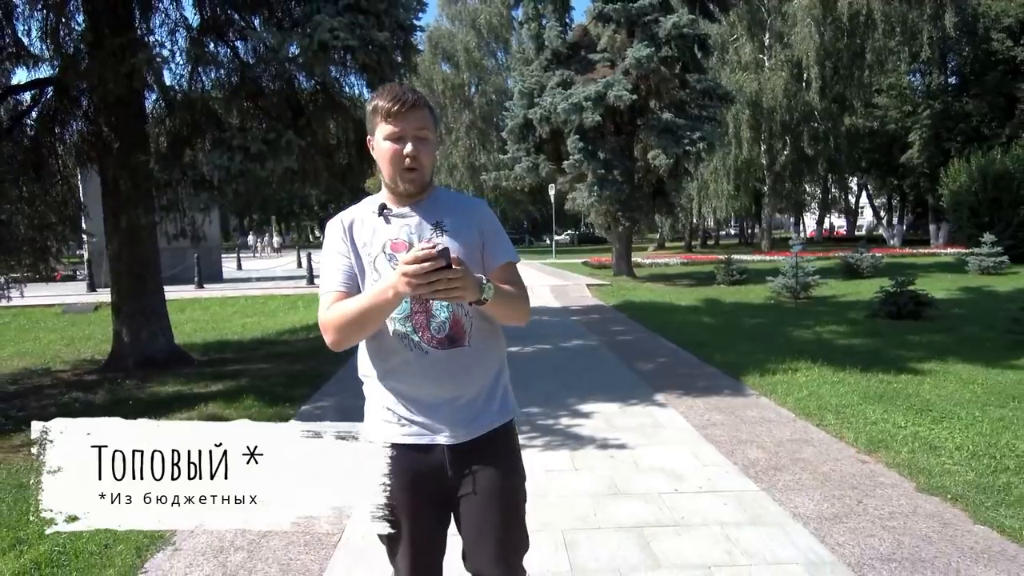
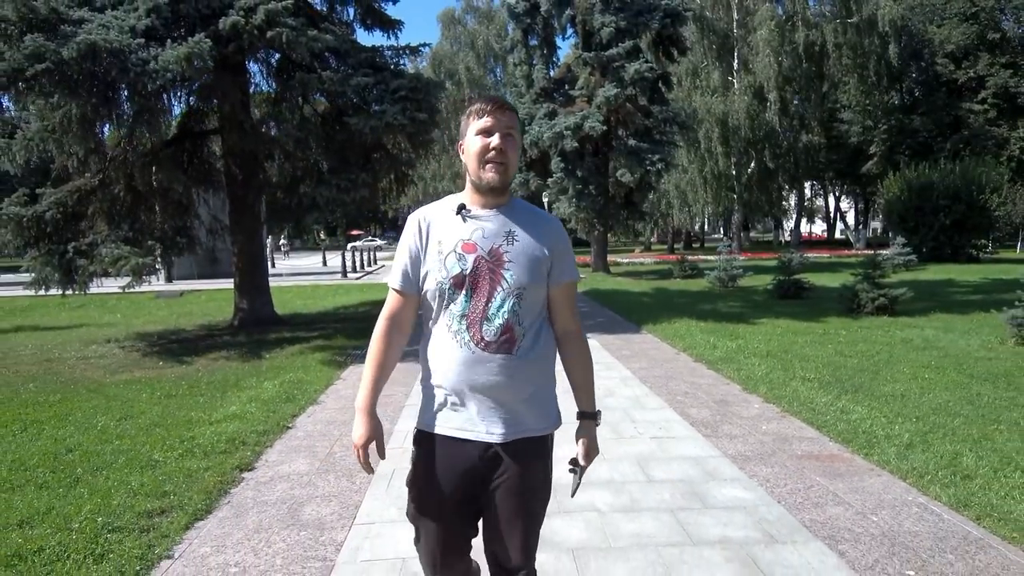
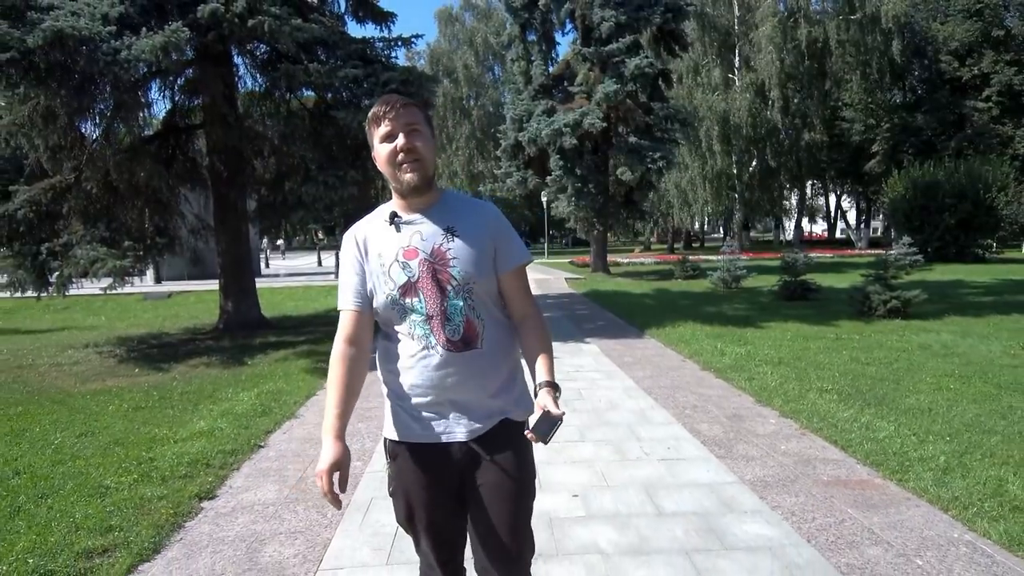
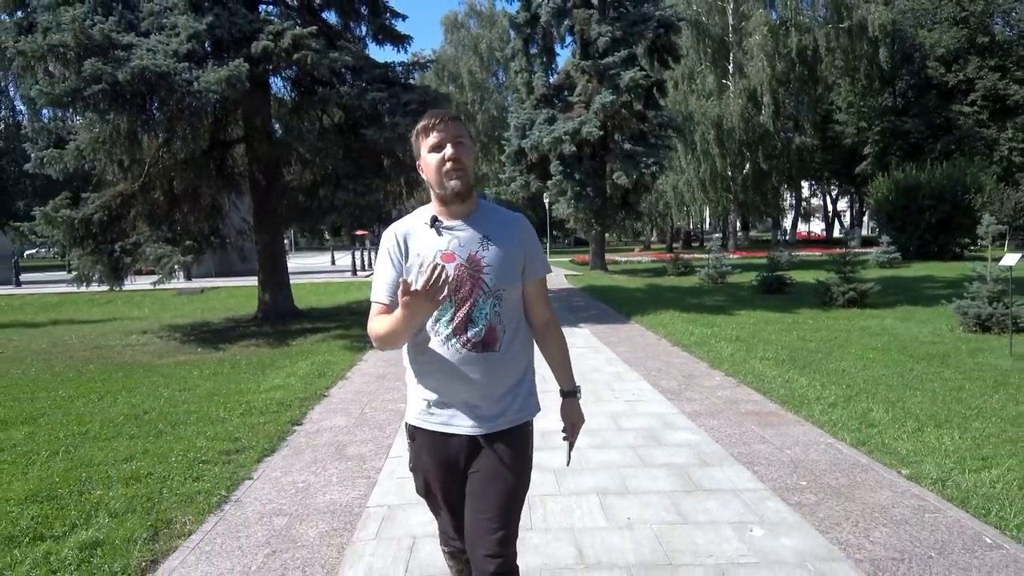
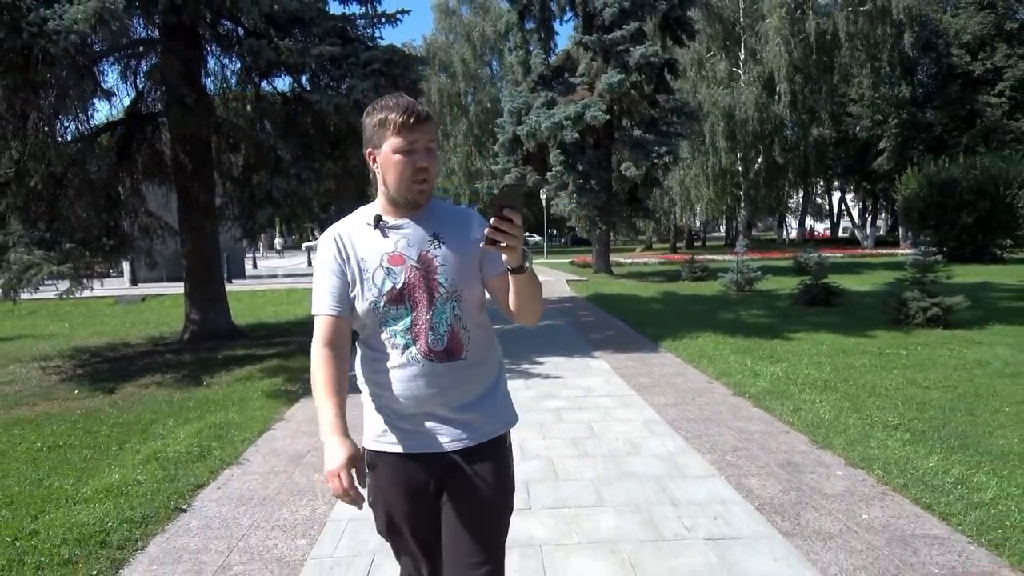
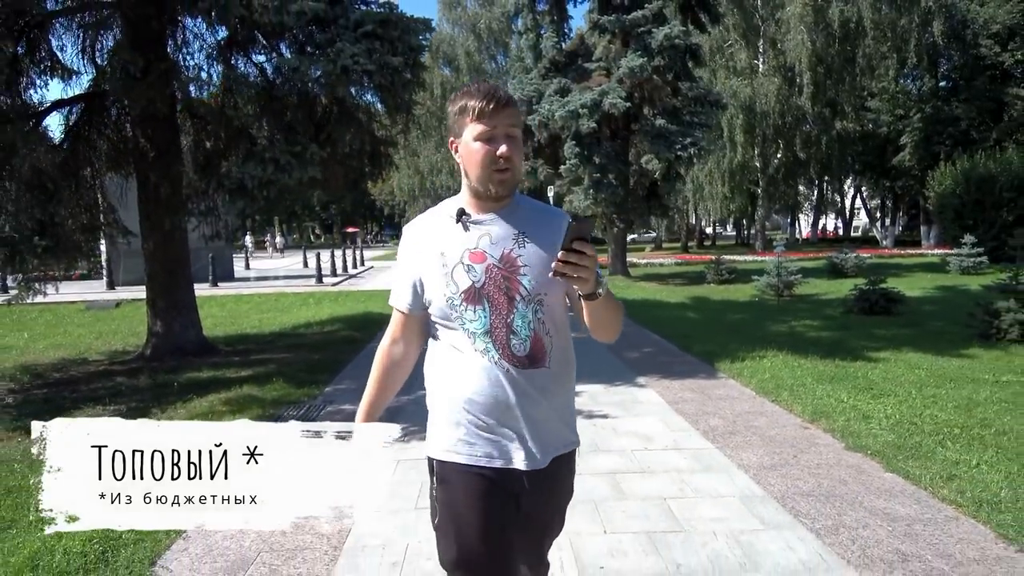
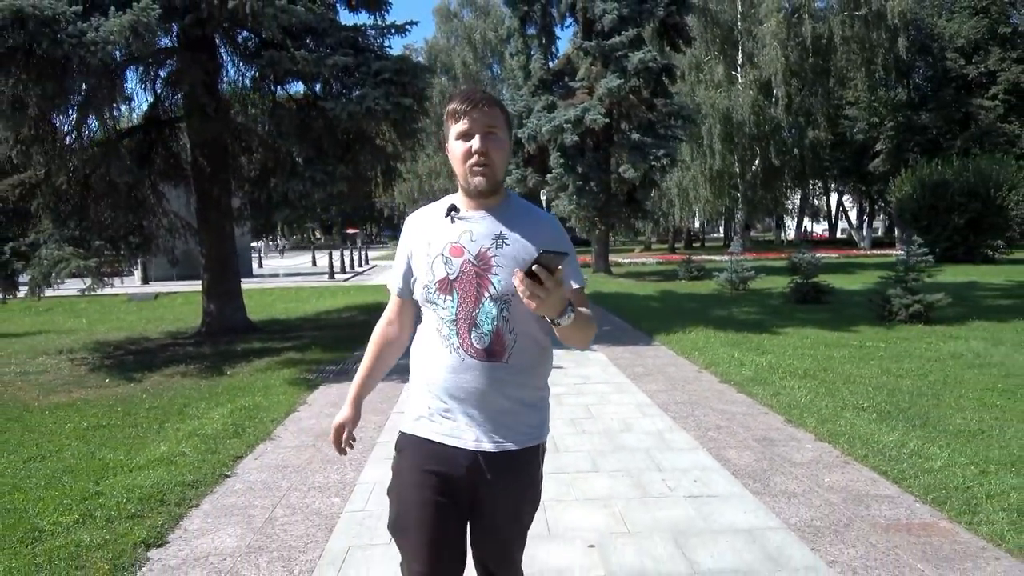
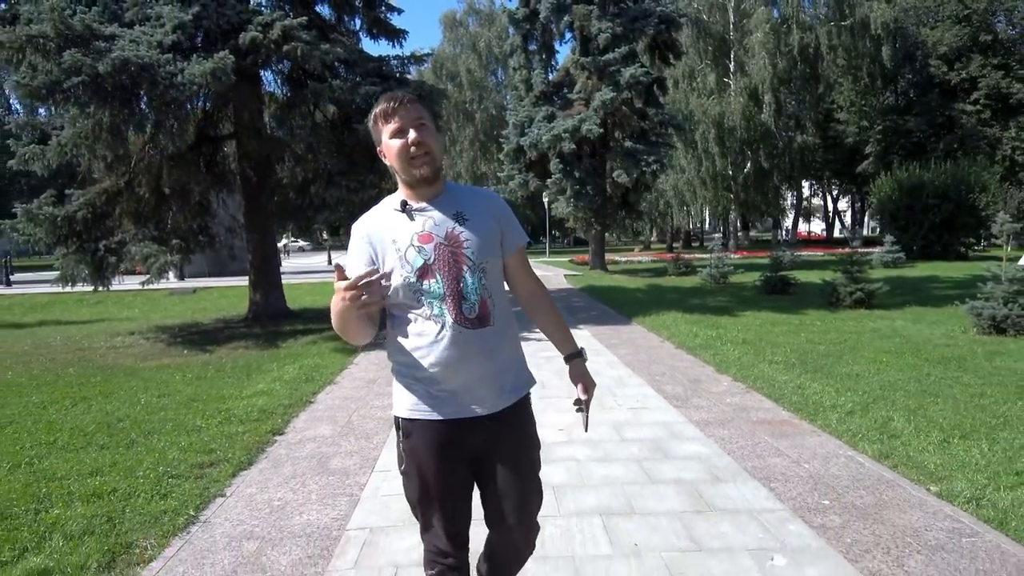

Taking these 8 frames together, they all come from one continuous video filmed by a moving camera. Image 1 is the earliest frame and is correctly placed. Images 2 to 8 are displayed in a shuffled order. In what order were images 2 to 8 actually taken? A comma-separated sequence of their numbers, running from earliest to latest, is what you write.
6, 5, 7, 3, 2, 8, 4
